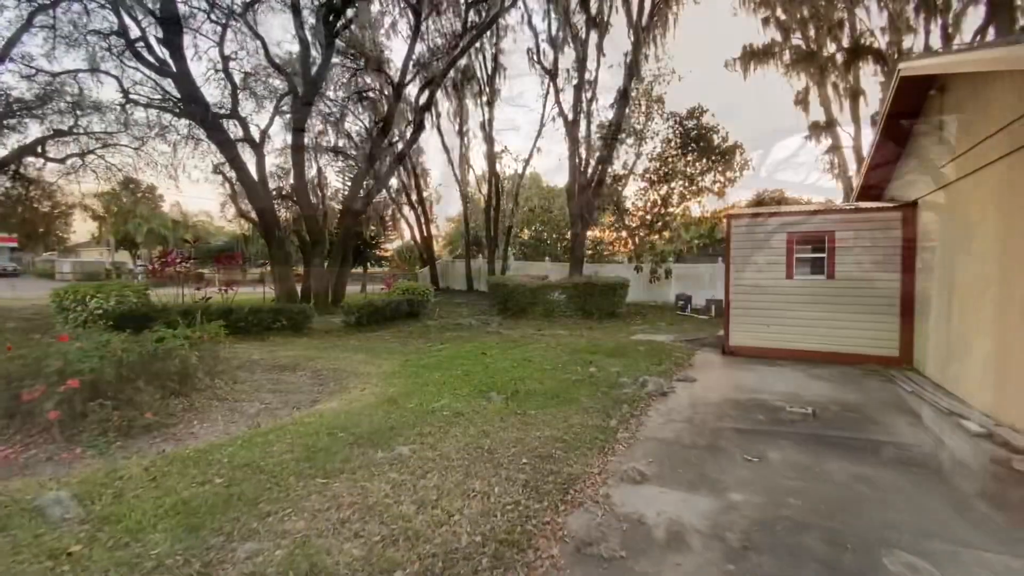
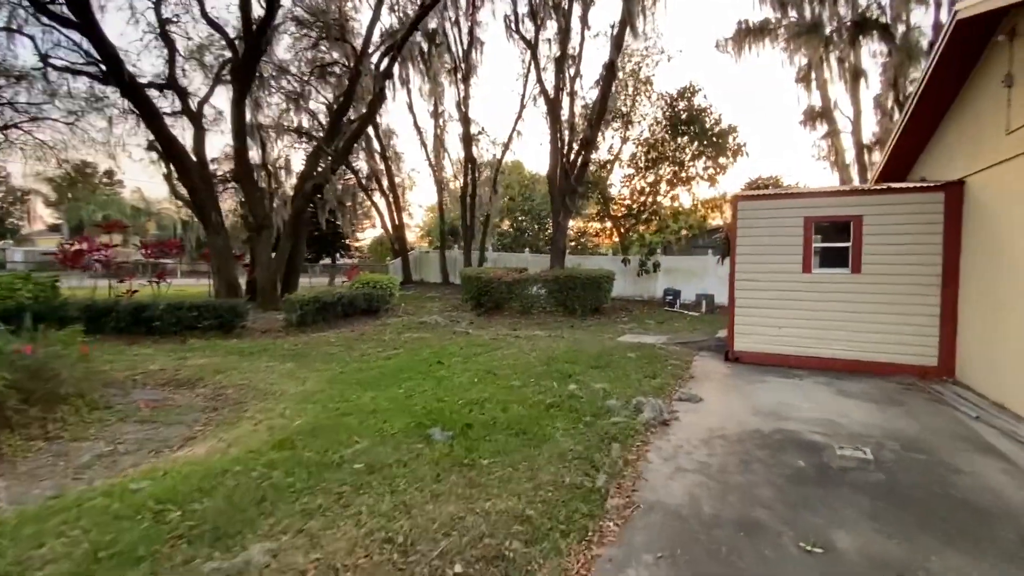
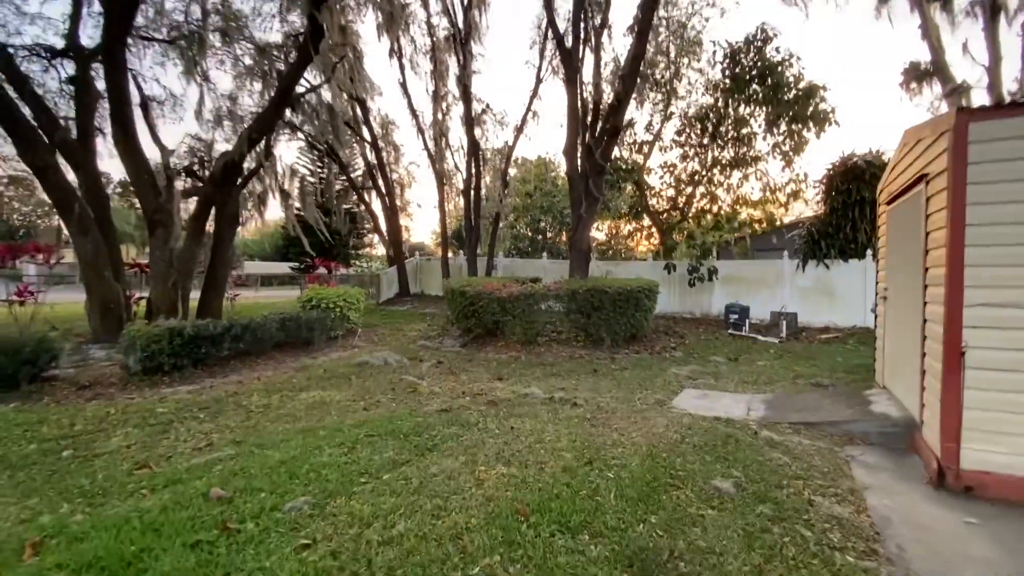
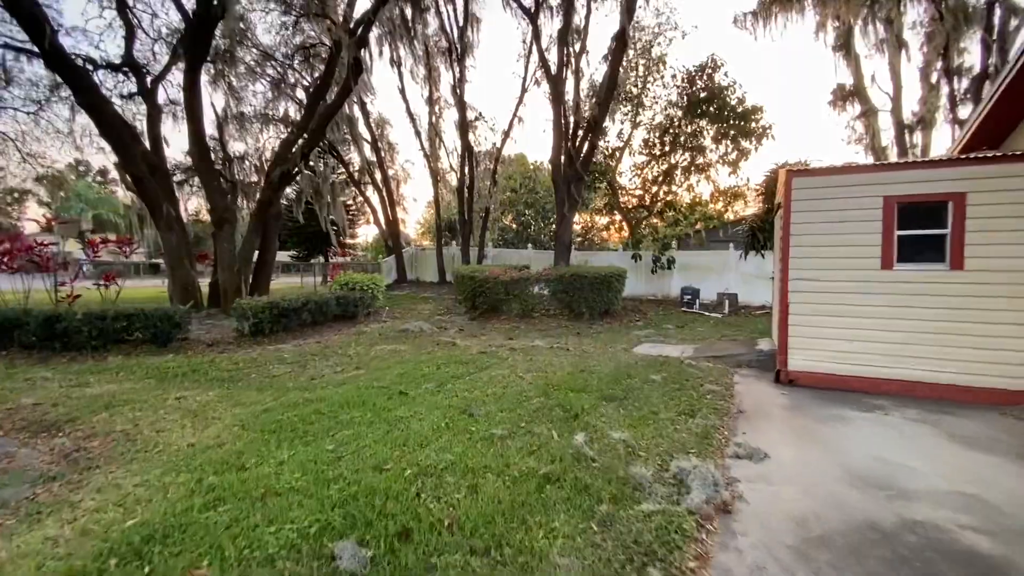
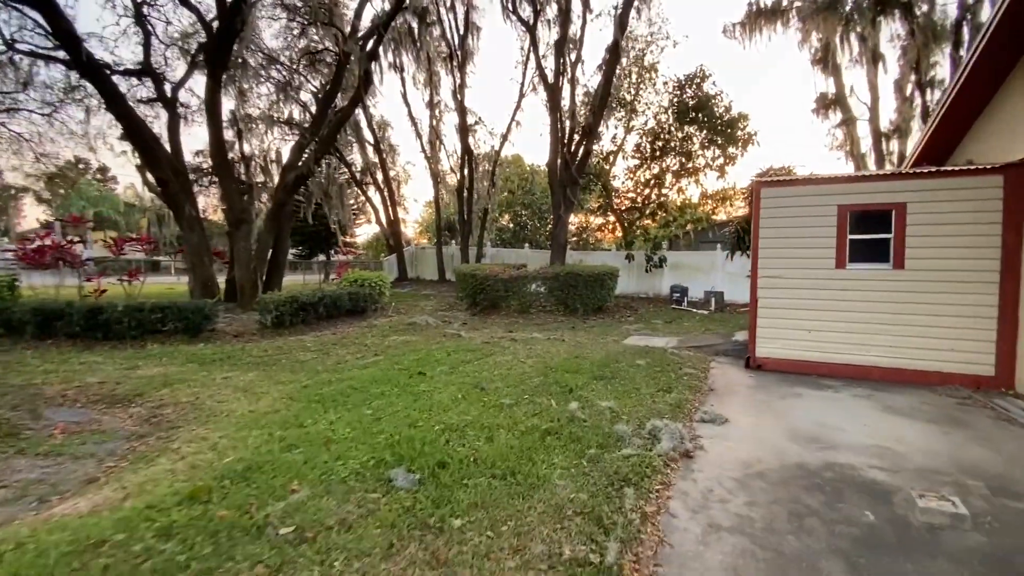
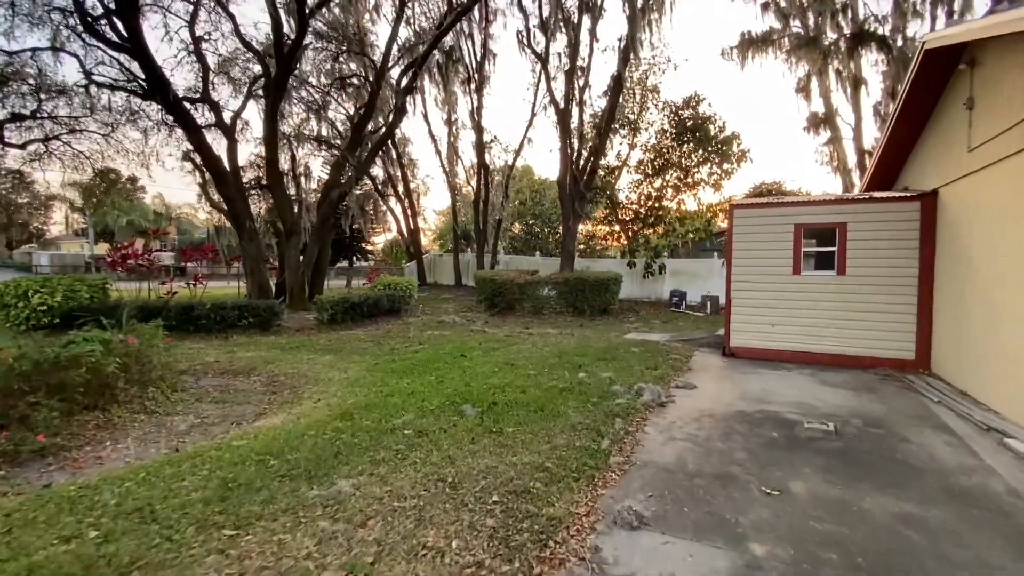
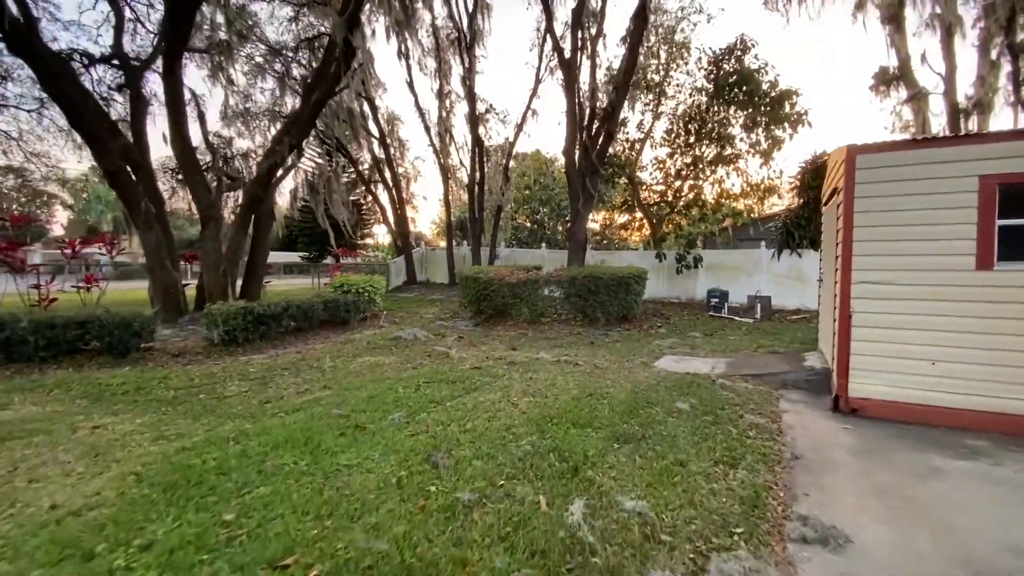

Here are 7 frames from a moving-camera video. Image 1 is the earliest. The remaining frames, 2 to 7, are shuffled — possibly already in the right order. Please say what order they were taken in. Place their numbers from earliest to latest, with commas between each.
6, 2, 5, 4, 7, 3
